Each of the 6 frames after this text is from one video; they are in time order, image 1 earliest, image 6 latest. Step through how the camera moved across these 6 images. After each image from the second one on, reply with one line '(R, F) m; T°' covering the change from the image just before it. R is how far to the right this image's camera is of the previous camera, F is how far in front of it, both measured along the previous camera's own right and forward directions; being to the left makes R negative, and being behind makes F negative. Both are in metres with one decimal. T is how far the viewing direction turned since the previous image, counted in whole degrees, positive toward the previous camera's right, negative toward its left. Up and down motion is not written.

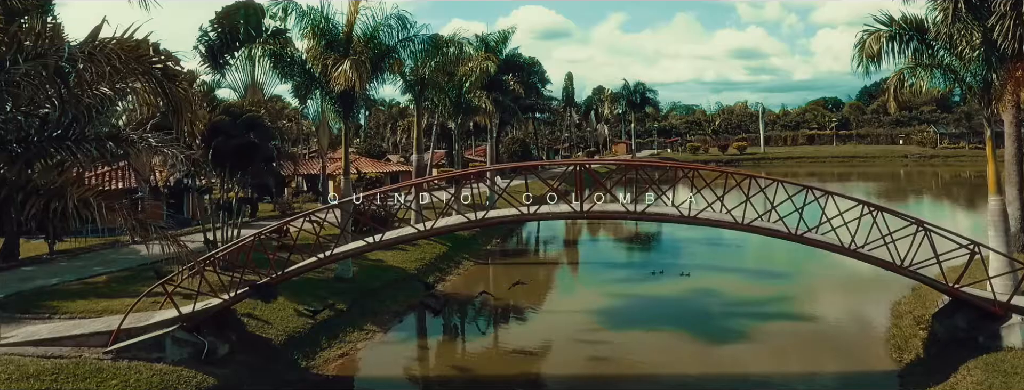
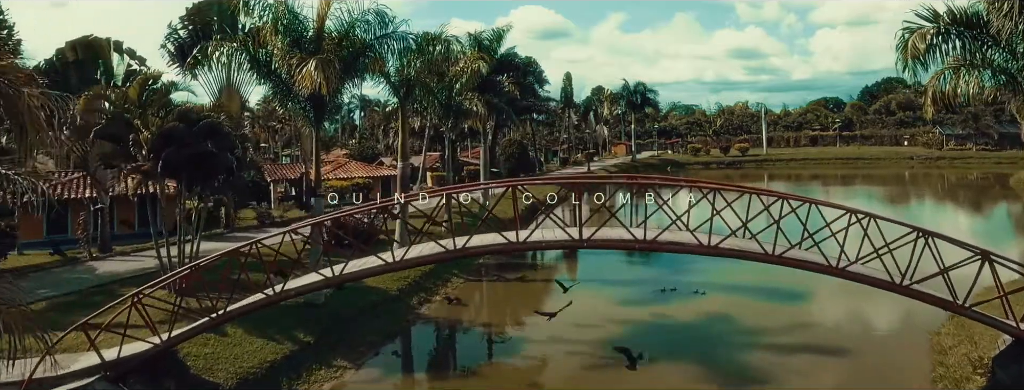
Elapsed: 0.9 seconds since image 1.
(+0.2, +1.7) m; 0°
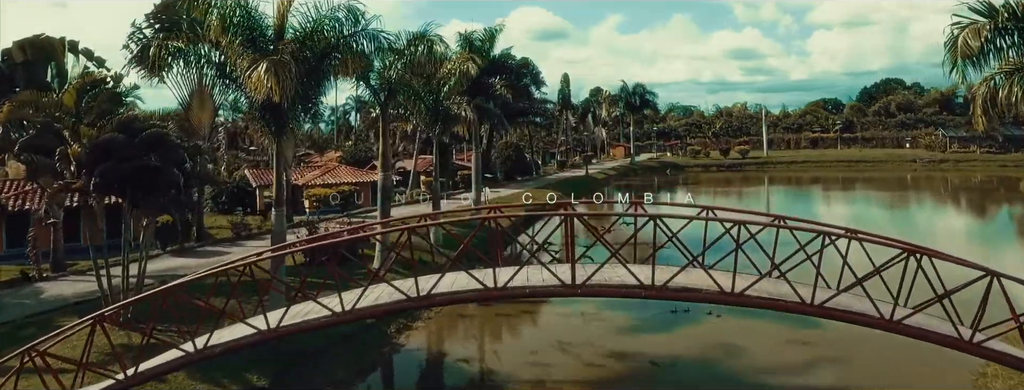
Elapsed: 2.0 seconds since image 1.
(+0.2, +1.6) m; 0°
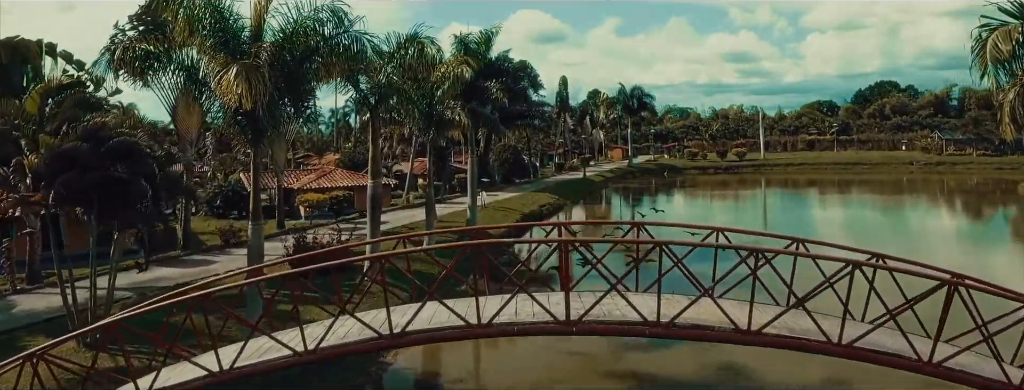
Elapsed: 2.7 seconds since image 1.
(+0.1, +0.7) m; 0°
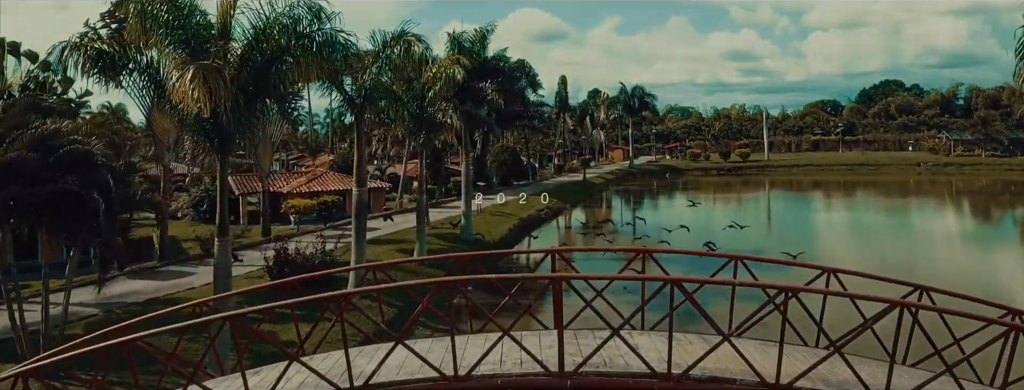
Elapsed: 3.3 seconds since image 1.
(+0.2, +1.1) m; 0°
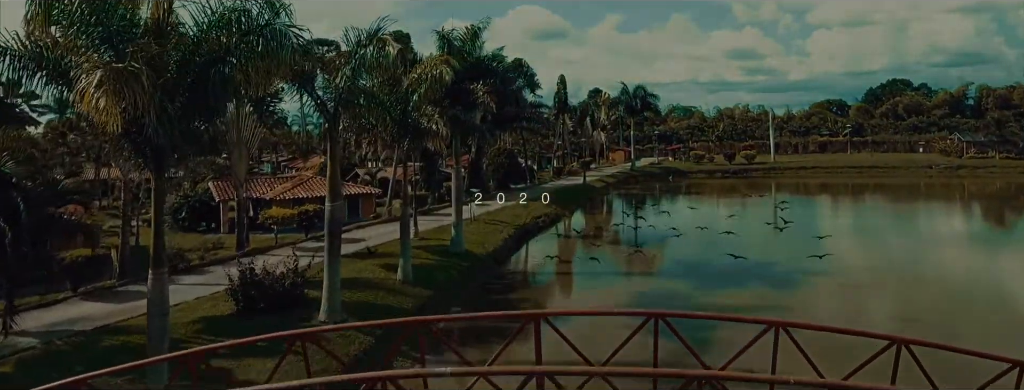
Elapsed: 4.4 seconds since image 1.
(+0.2, +1.7) m; 0°
